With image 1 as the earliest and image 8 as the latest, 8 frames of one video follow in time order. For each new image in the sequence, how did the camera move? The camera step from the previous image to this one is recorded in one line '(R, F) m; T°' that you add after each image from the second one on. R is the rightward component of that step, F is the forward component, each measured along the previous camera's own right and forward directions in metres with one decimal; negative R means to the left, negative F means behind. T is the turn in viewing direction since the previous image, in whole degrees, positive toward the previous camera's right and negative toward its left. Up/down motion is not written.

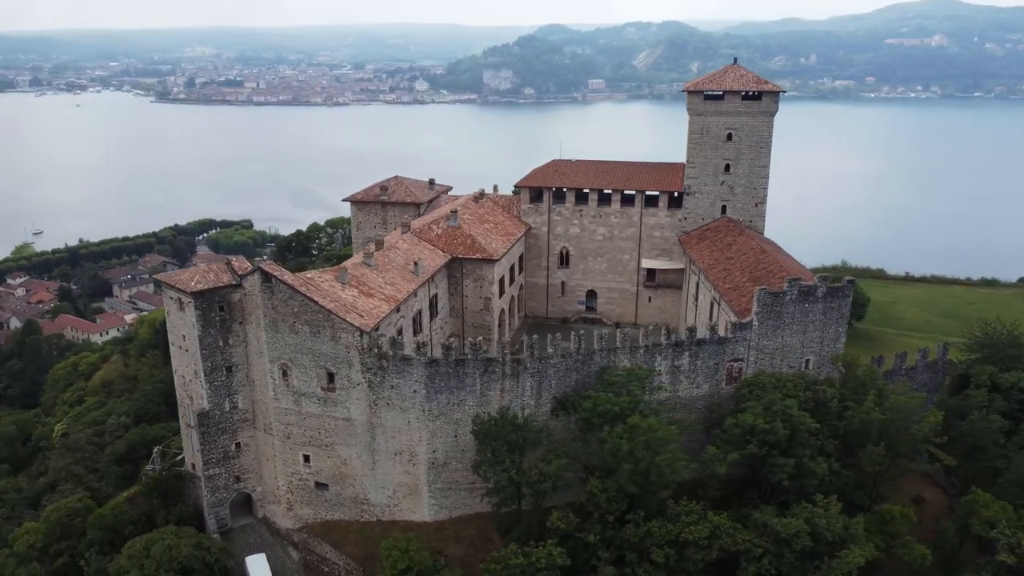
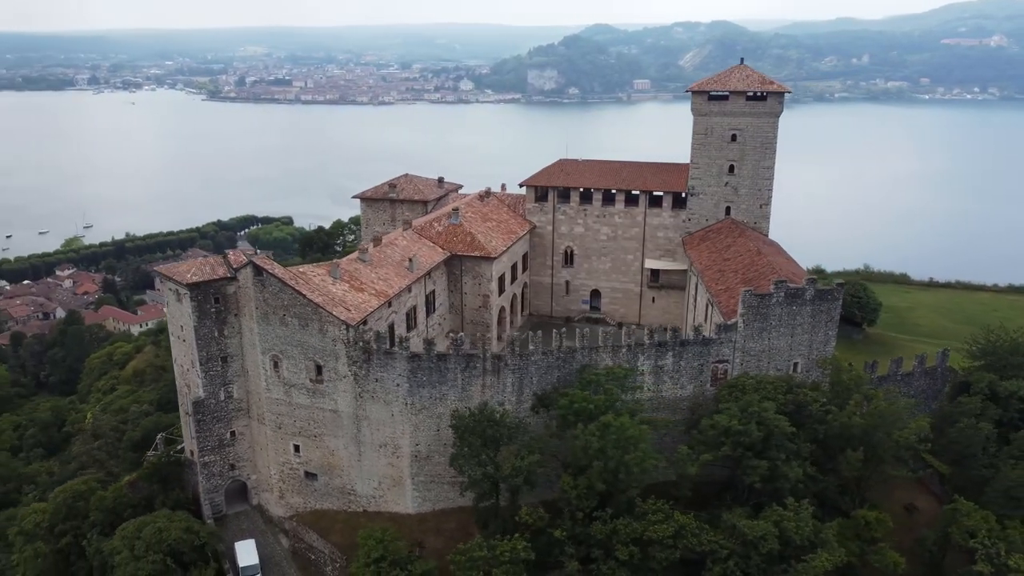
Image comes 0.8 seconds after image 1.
(+1.8, -0.2) m; -3°
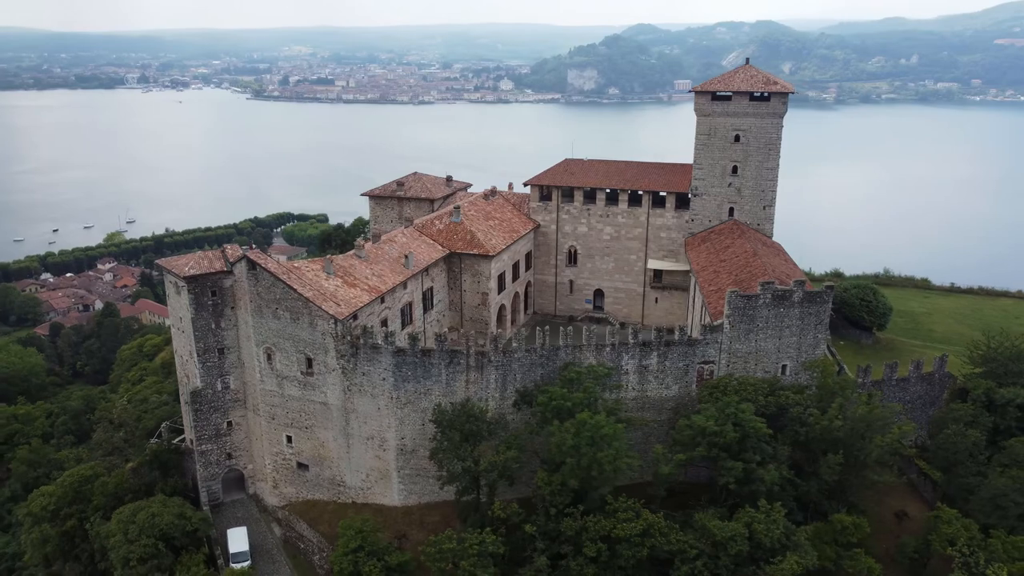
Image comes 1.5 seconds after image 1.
(+1.6, -0.2) m; -3°
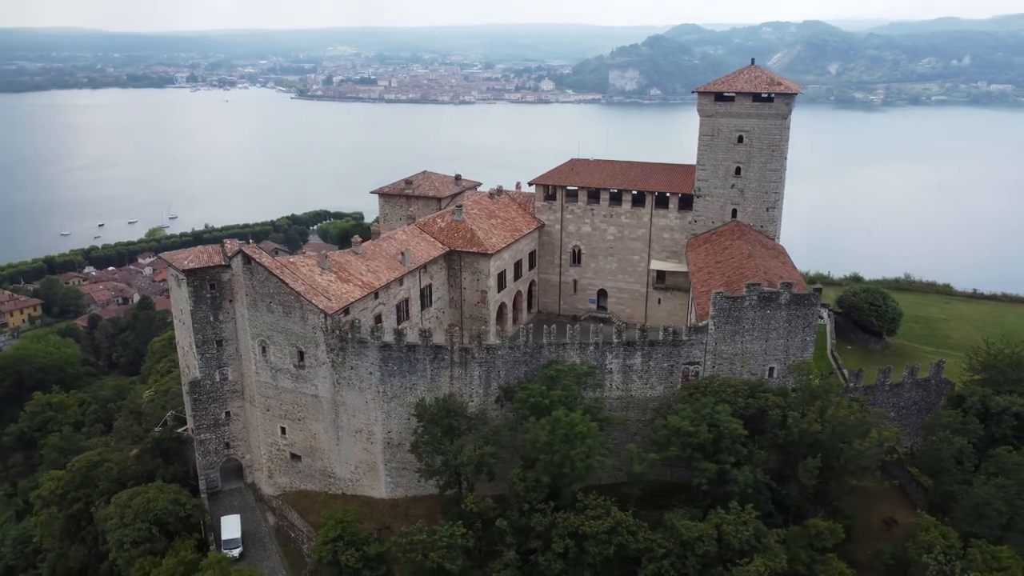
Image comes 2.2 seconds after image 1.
(+1.6, -0.2) m; -3°
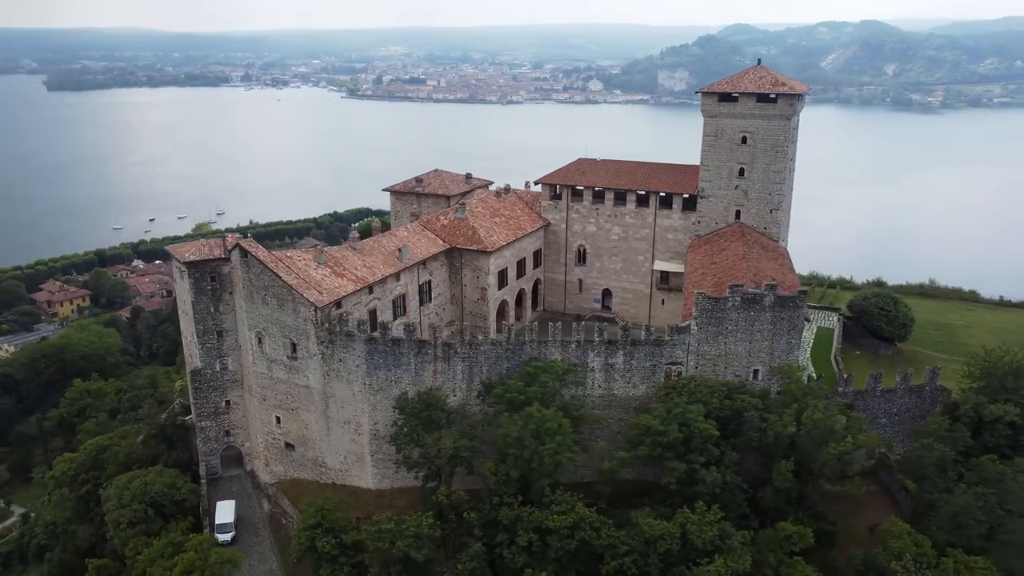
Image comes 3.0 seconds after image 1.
(+1.9, -0.2) m; -3°
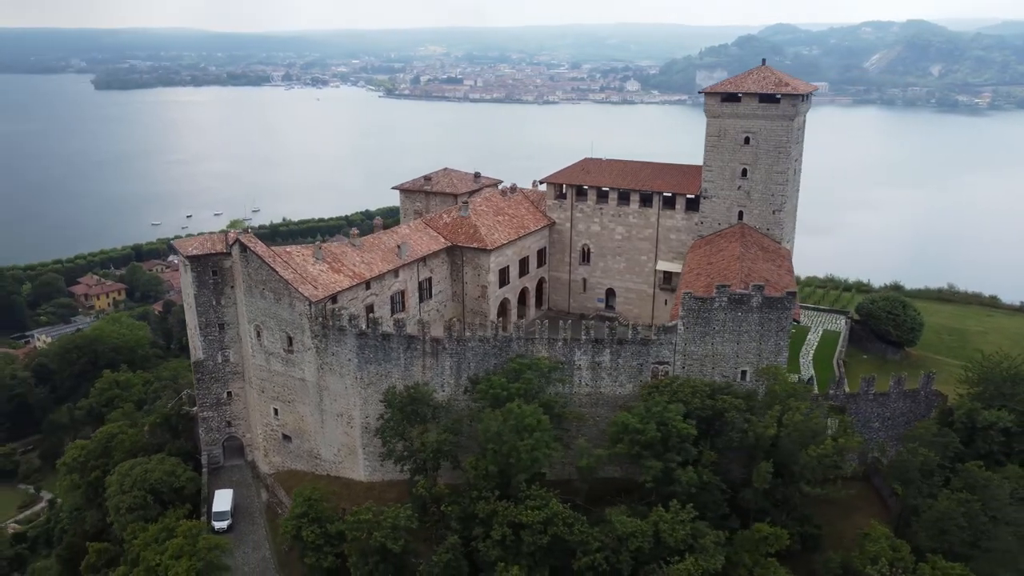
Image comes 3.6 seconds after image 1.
(+1.5, -0.2) m; -3°
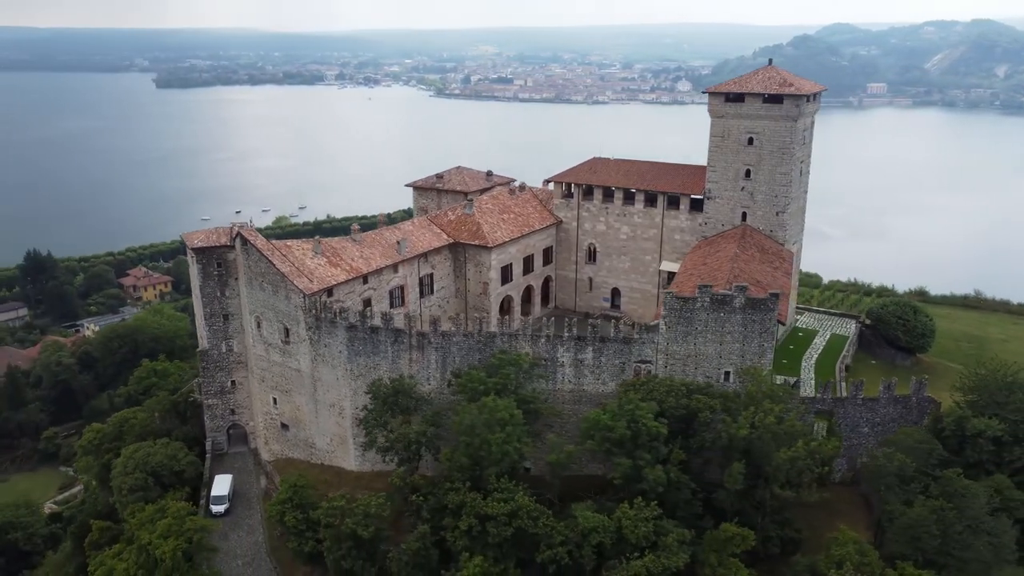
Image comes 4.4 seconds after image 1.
(+2.0, -0.3) m; -3°
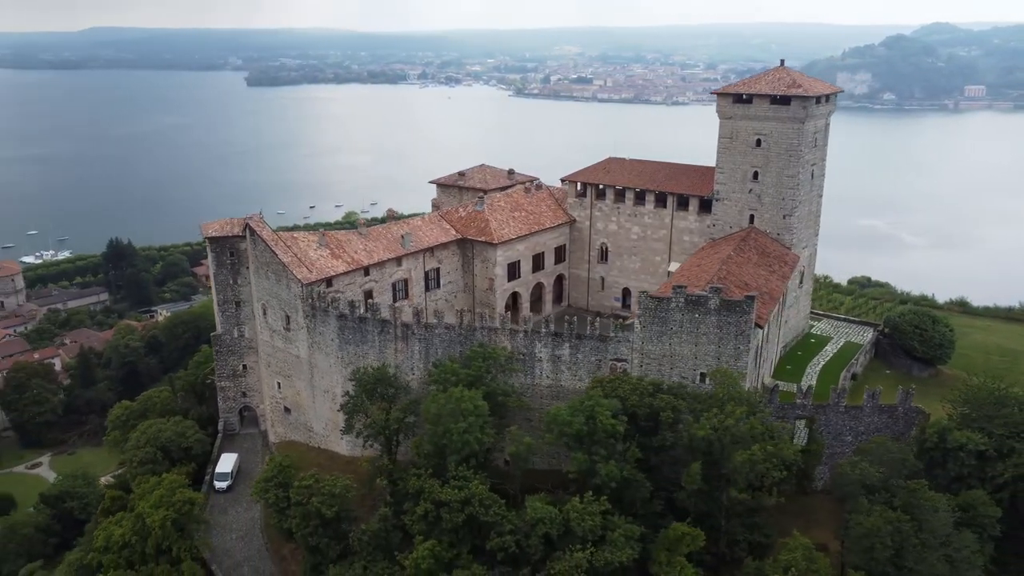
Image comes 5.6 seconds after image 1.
(+3.0, -0.4) m; -5°
